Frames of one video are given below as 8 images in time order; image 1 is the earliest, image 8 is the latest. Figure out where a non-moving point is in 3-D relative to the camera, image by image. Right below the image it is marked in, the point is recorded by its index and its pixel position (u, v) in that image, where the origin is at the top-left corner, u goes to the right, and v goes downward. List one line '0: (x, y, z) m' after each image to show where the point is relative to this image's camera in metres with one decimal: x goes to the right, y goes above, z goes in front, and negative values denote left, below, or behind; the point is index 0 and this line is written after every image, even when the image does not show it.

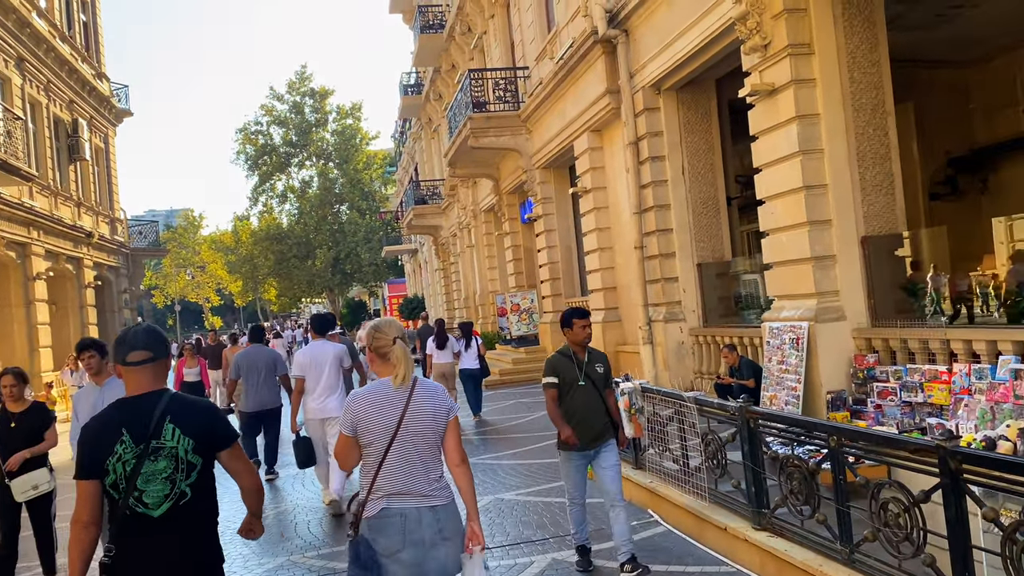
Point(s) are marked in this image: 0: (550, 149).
0: (+0.7, +2.6, +15.7) m
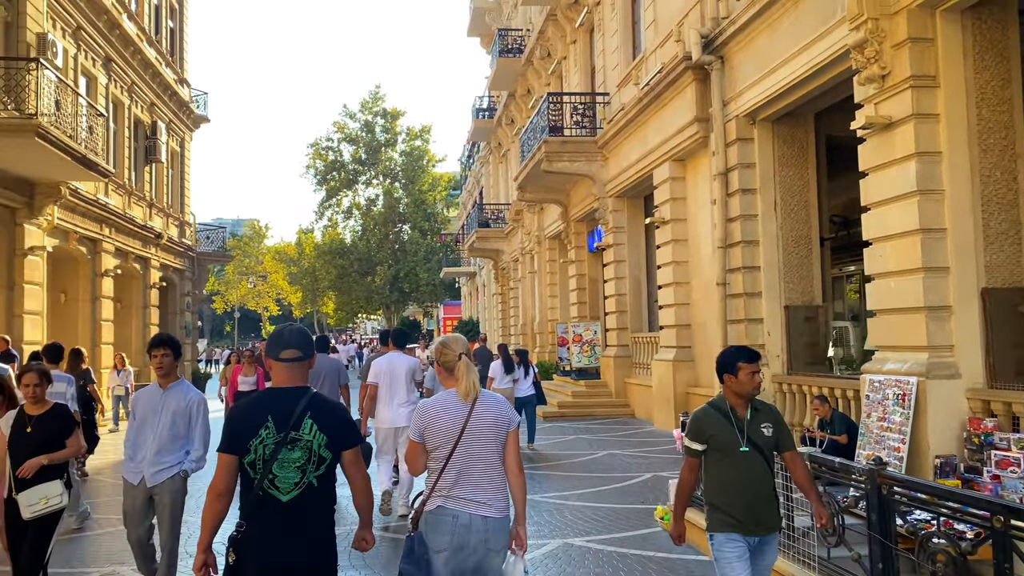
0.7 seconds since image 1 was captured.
0: (+2.1, +2.0, +15.2) m
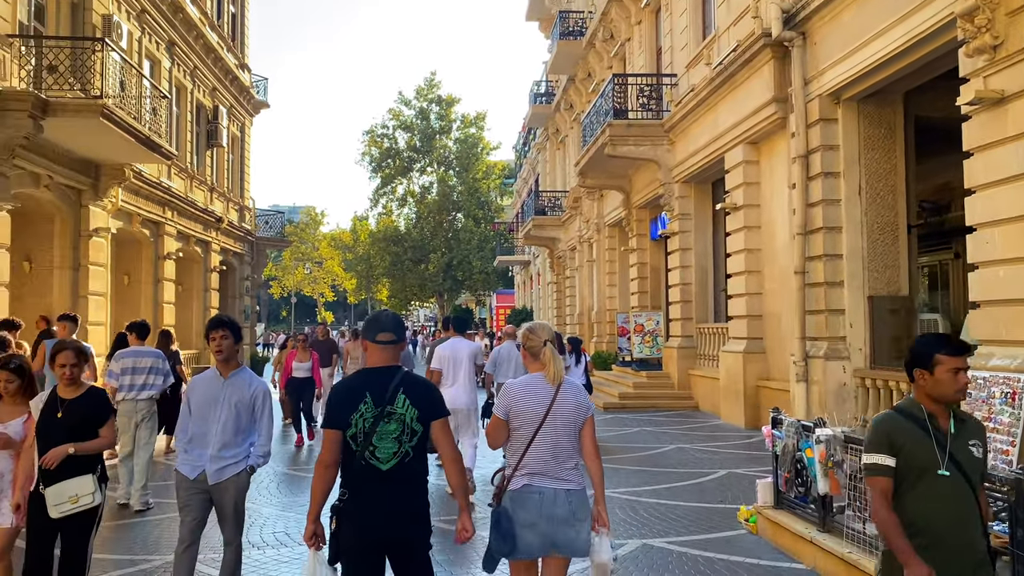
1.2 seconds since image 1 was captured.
0: (+3.2, +2.2, +14.7) m
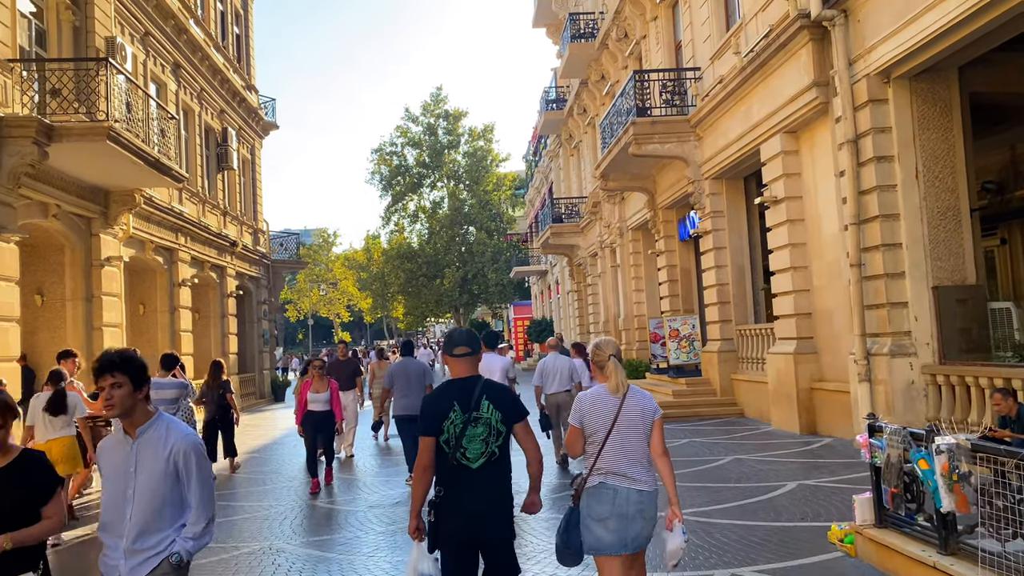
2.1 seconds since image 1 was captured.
0: (+3.5, +2.2, +14.0) m
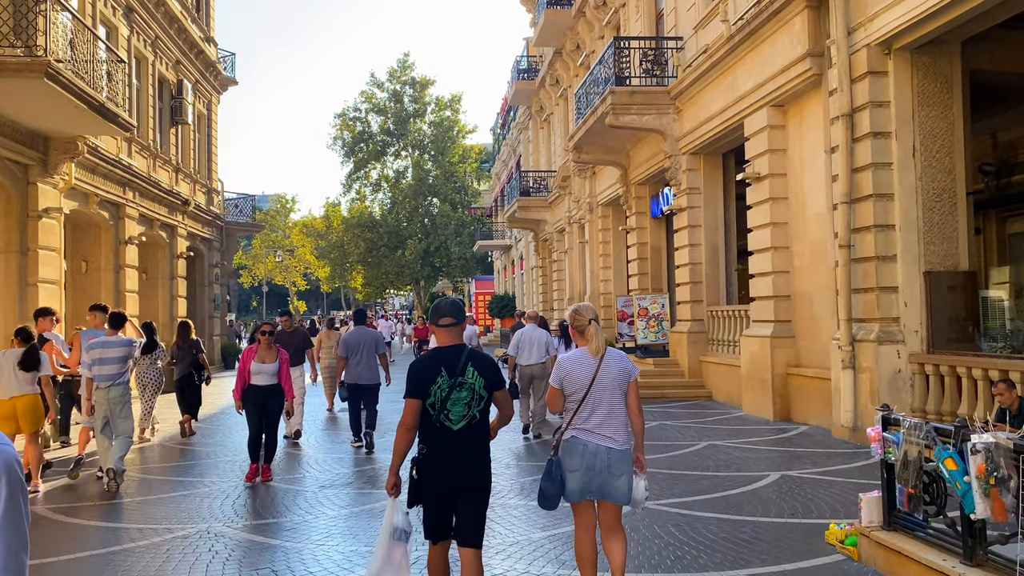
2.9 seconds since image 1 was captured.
0: (+3.1, +2.5, +13.5) m
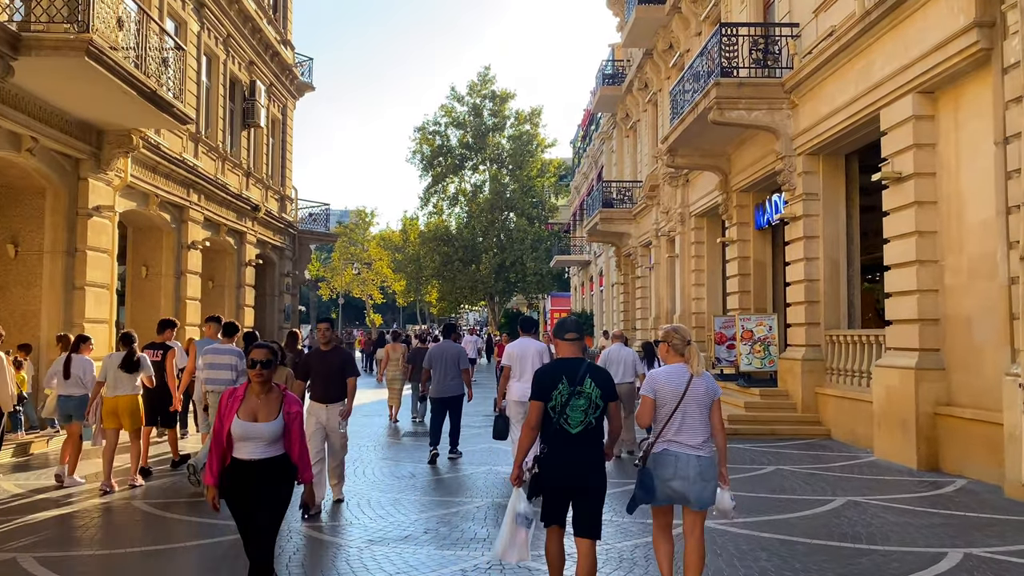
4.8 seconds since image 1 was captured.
0: (+4.4, +2.2, +11.7) m
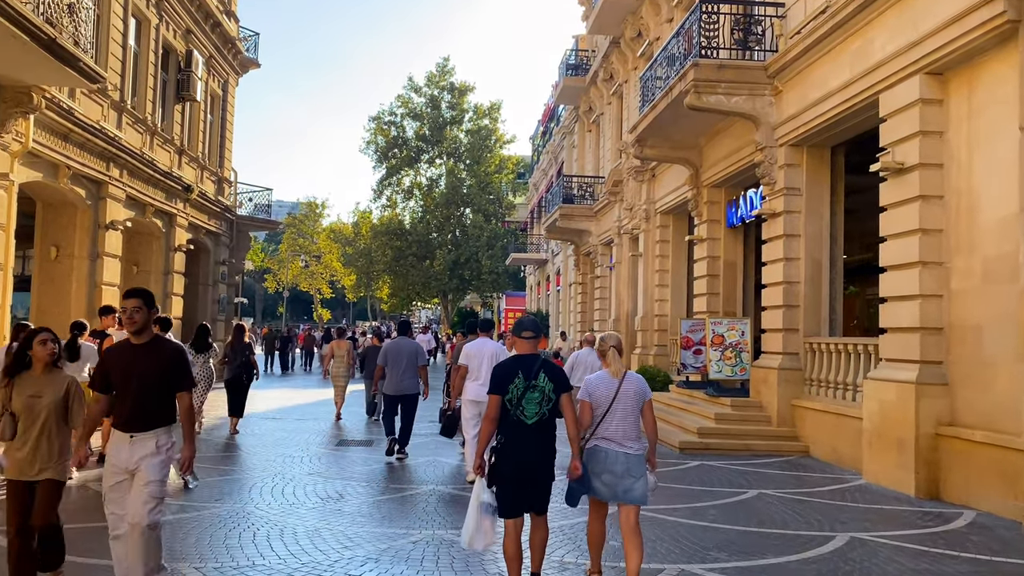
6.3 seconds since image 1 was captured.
0: (+3.8, +2.2, +10.7) m
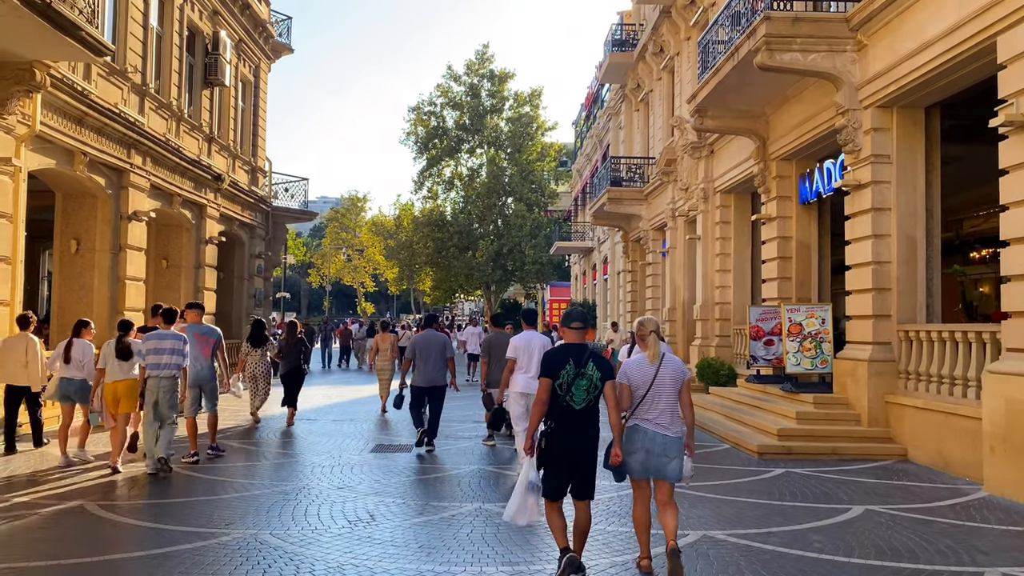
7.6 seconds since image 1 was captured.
0: (+4.4, +2.4, +9.3) m
